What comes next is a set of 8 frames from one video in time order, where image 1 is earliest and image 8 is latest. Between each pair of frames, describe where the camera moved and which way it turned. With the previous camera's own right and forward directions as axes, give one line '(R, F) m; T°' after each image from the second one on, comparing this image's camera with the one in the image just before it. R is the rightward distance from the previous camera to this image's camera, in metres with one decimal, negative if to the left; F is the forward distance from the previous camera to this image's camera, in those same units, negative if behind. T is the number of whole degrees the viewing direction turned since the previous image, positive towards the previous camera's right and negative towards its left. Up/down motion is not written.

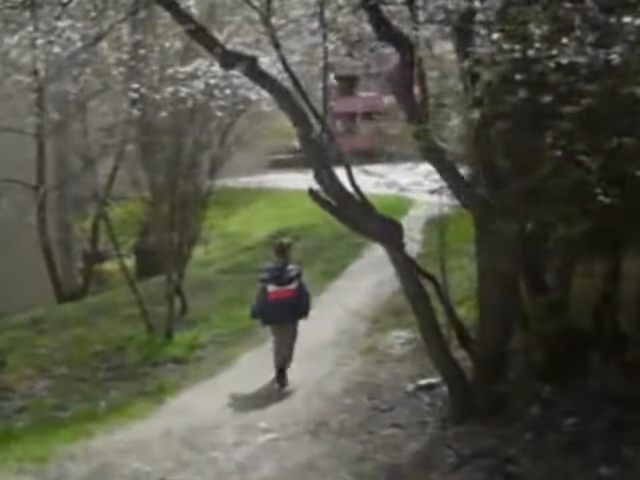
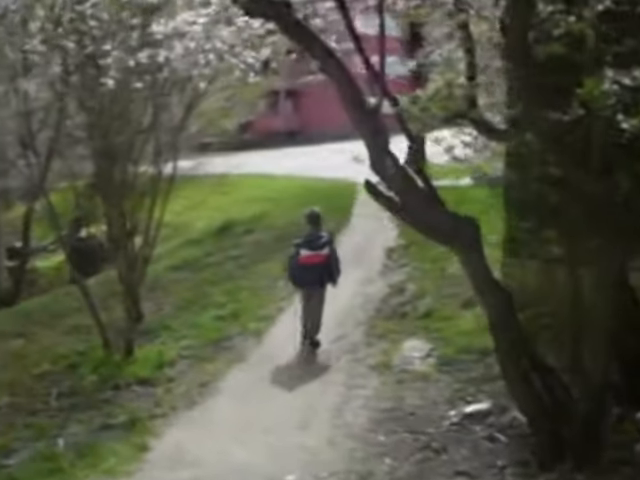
(-0.8, +2.8) m; +4°
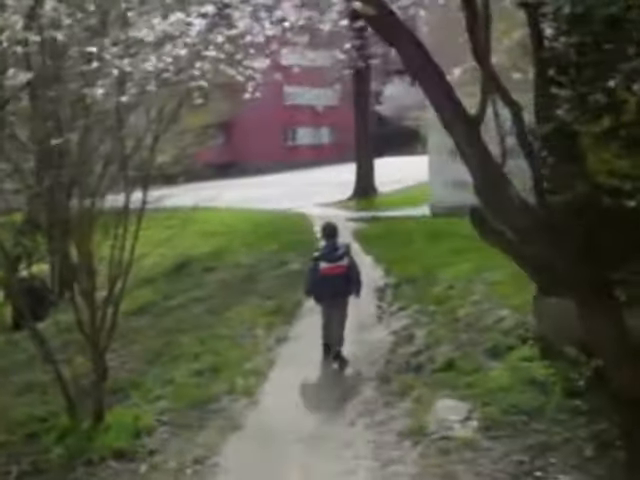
(-0.7, +2.1) m; +3°
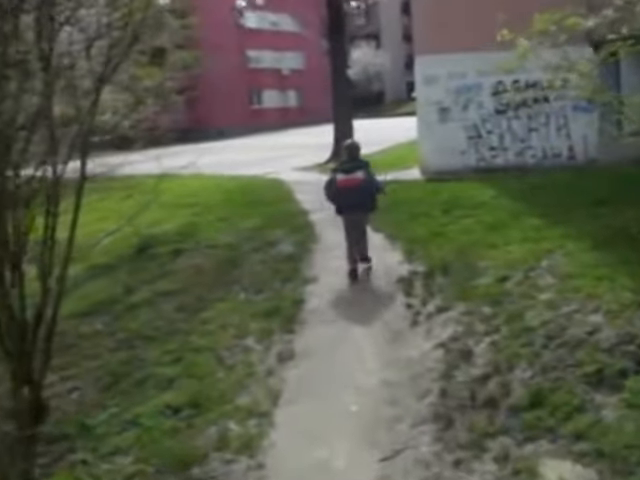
(-0.4, +3.8) m; +2°
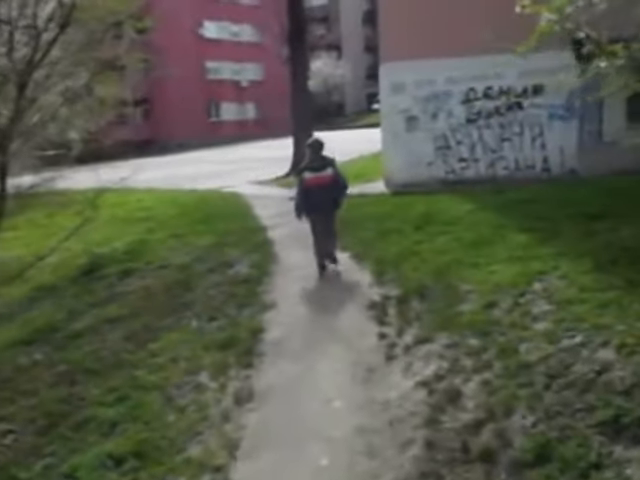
(0.0, +1.4) m; +2°
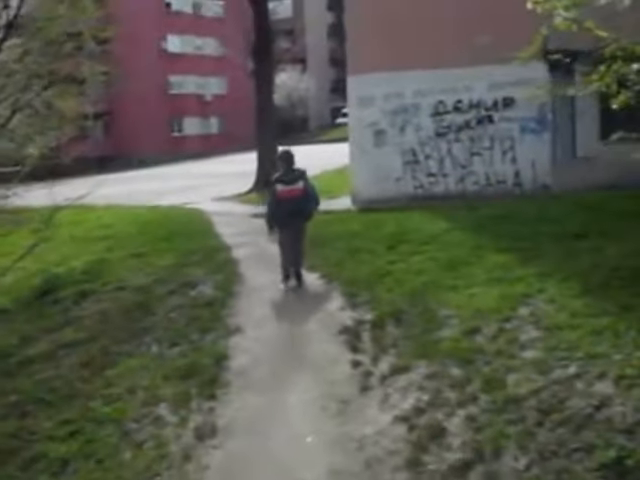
(0.0, +0.7) m; +1°
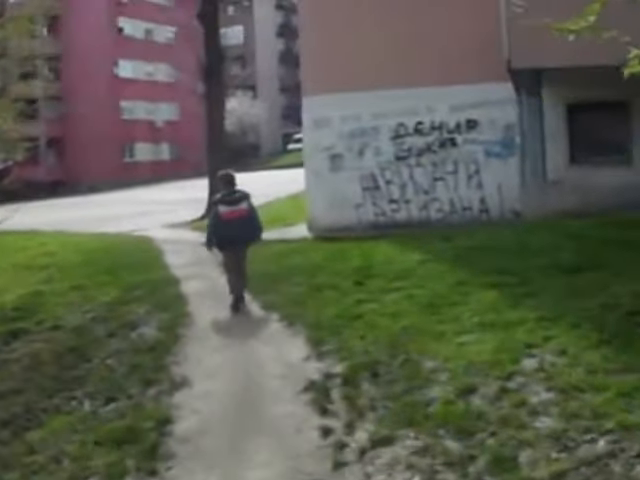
(-0.1, +1.7) m; +2°
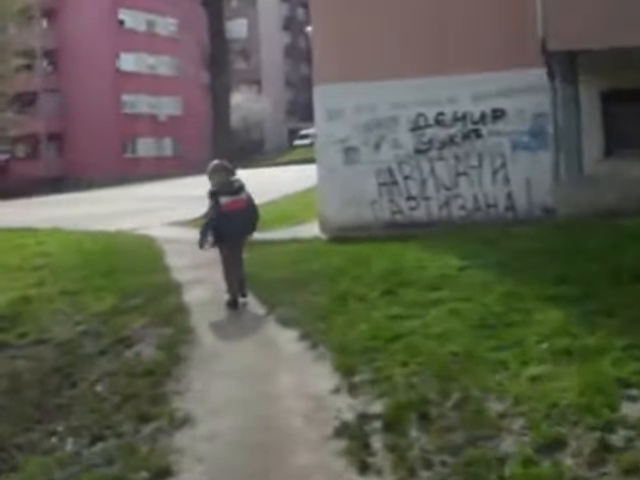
(-0.2, +1.8) m; 0°
